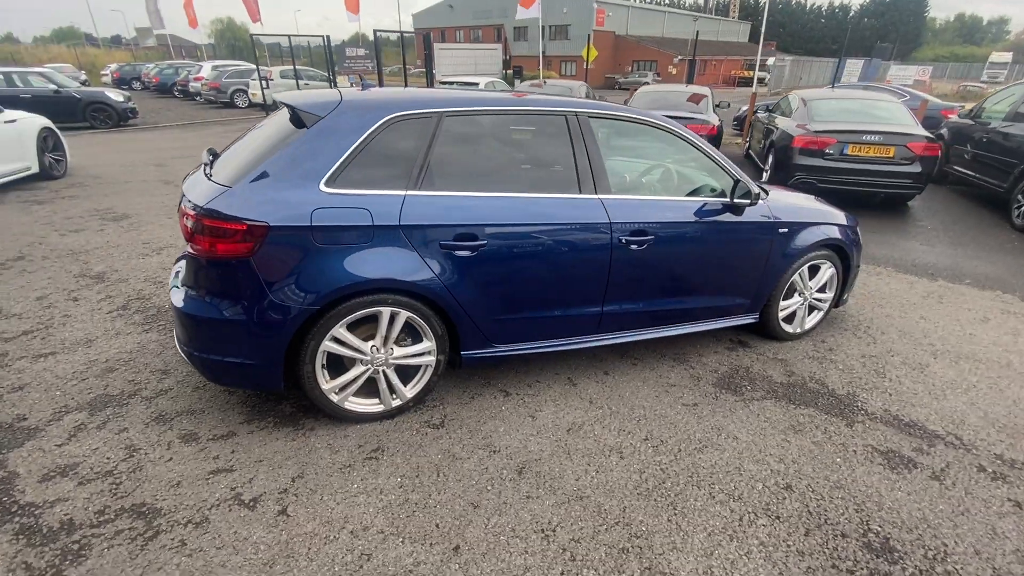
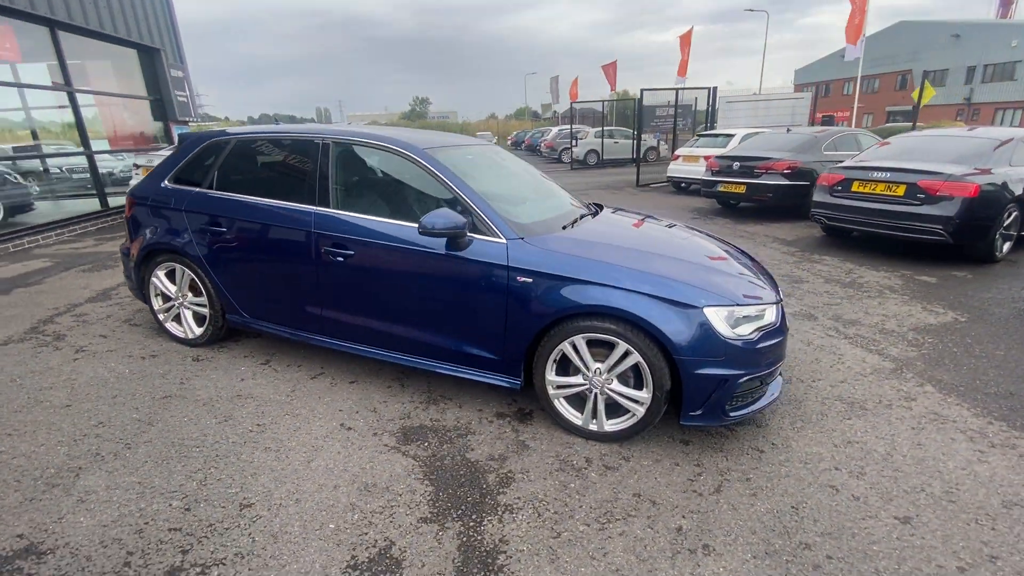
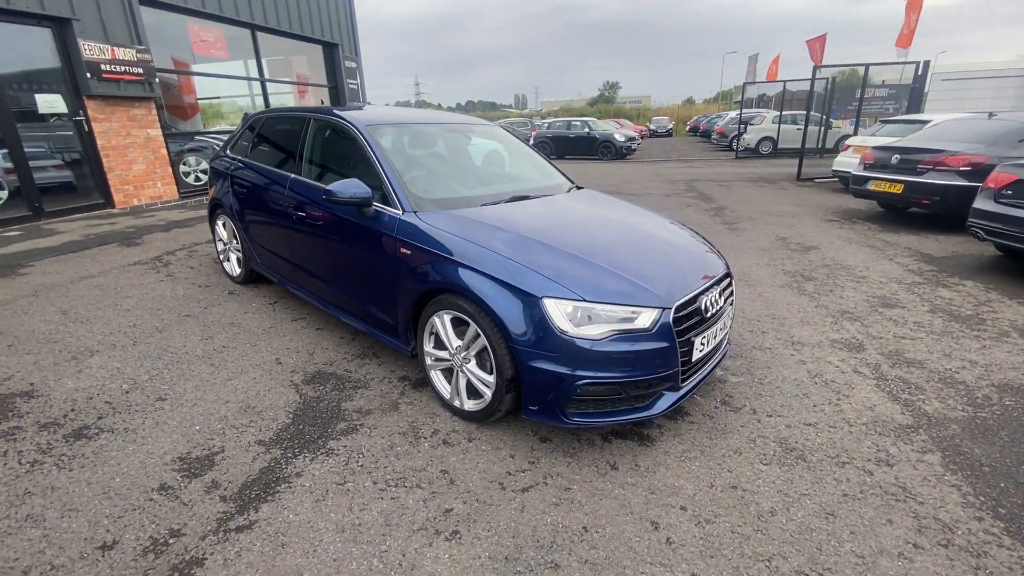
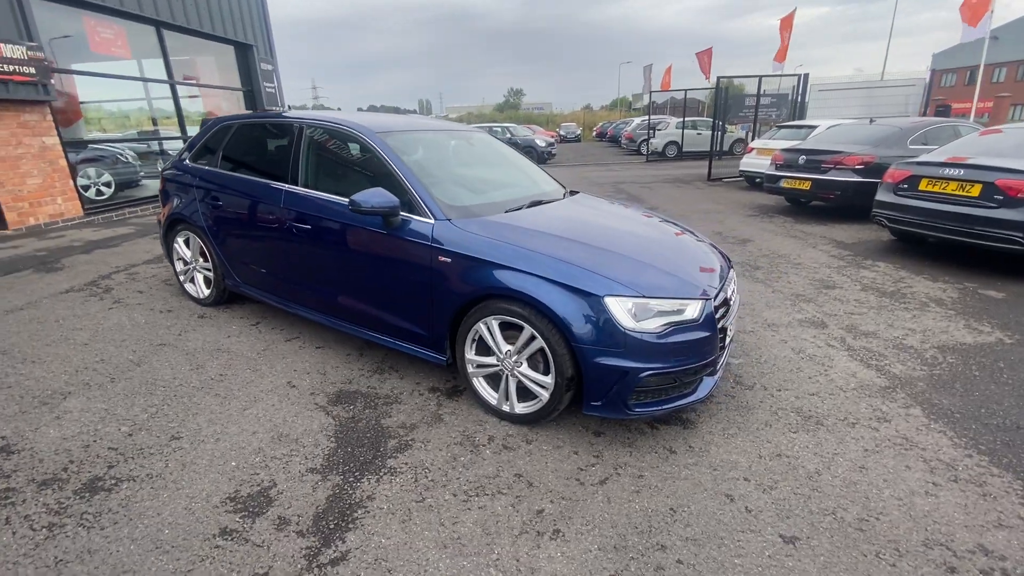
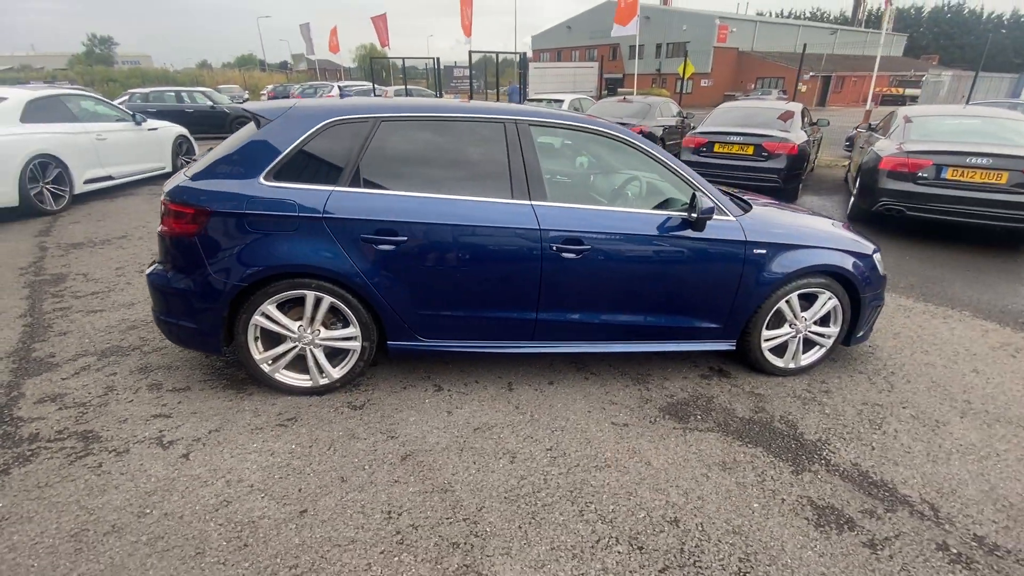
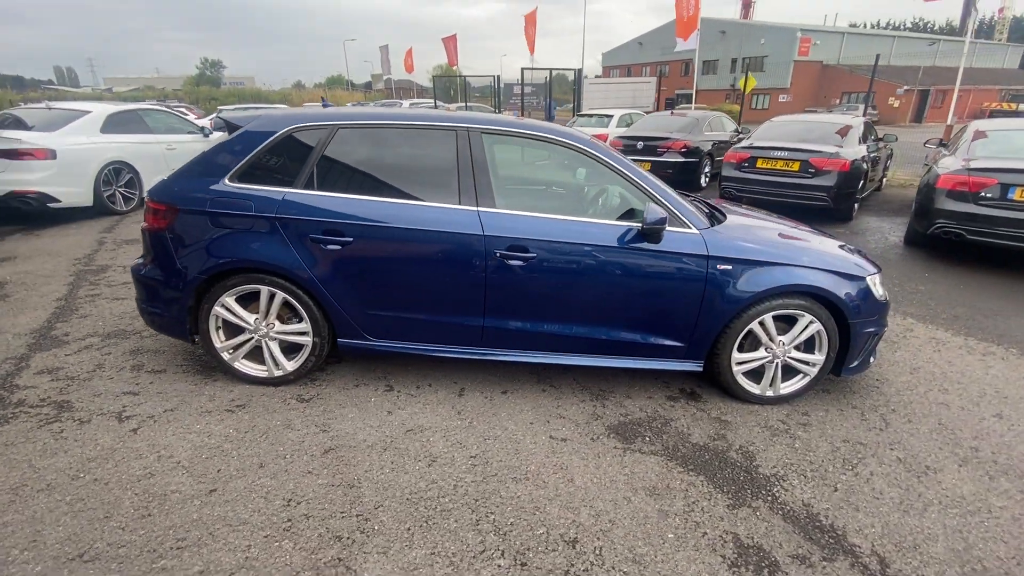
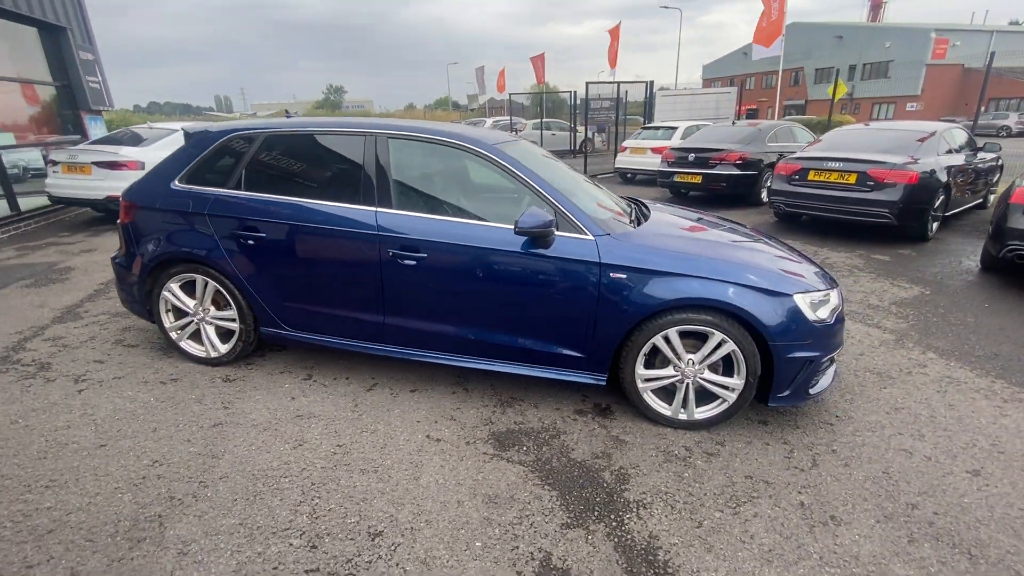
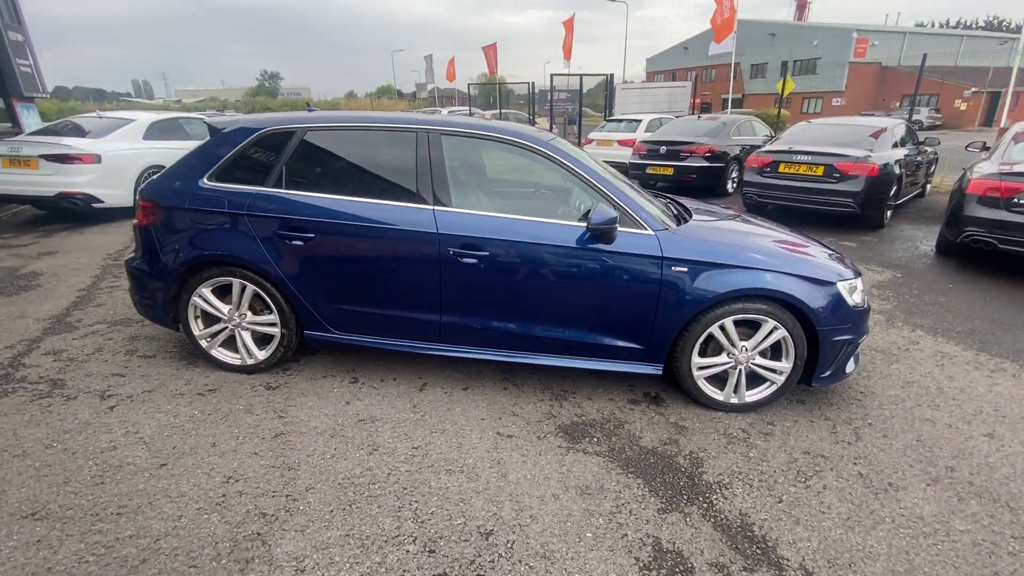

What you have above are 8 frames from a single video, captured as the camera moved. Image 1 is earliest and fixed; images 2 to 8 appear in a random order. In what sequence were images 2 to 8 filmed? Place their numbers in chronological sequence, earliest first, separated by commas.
5, 6, 8, 7, 2, 4, 3
